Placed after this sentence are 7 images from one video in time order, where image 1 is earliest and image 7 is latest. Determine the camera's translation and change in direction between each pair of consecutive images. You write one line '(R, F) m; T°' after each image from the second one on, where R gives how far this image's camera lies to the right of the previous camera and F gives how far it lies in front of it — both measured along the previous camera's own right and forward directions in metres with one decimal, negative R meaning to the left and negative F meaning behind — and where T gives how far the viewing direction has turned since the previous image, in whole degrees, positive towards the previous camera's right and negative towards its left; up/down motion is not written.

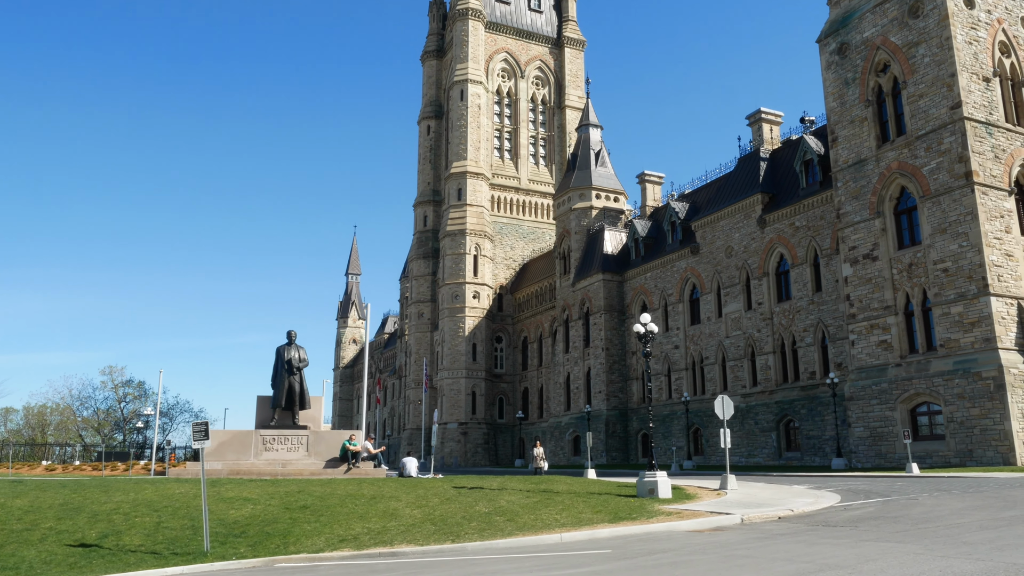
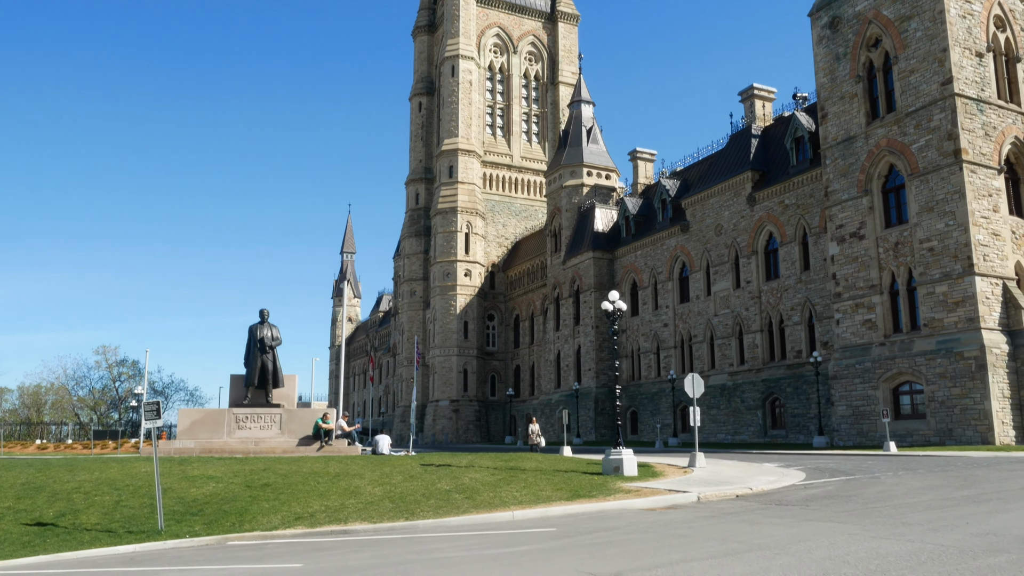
(+0.6, +0.1) m; 0°
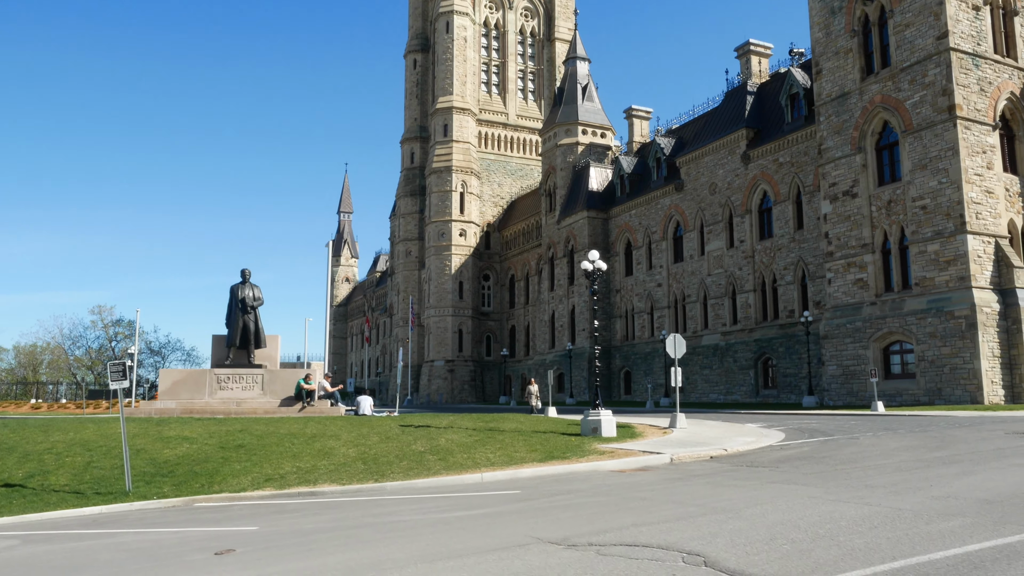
(+0.4, +0.2) m; 0°
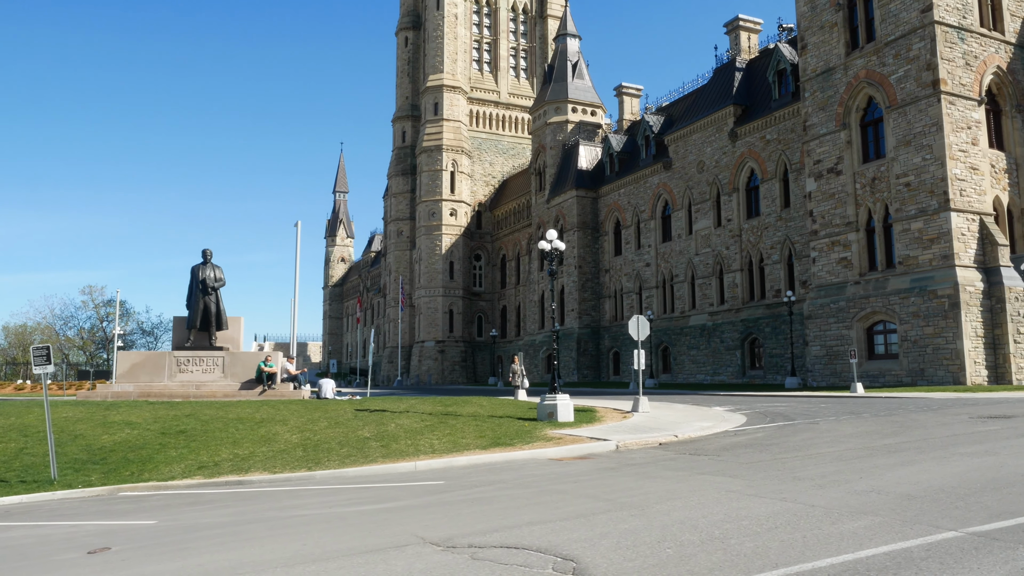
(+0.9, +0.5) m; 0°
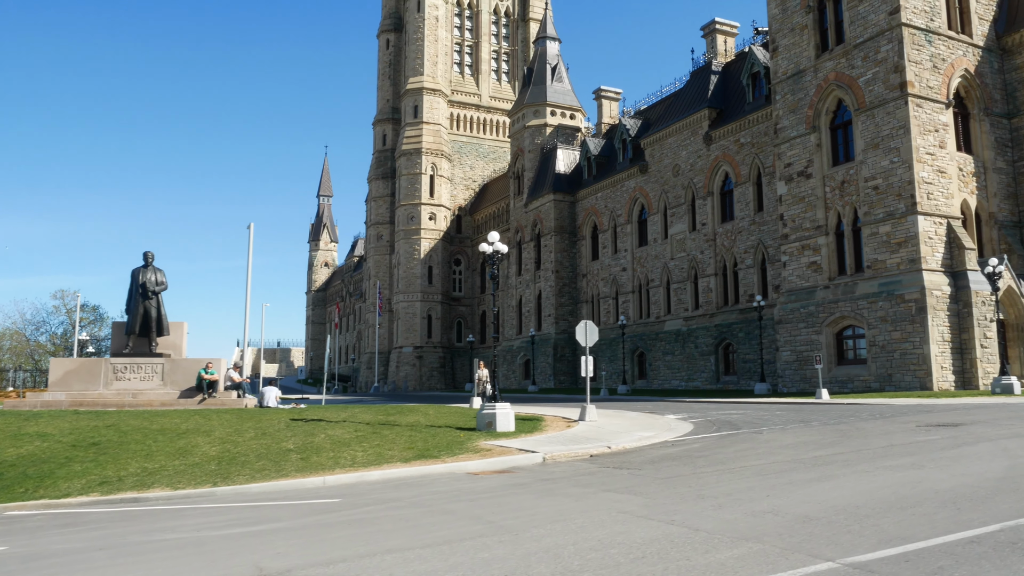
(+0.9, +0.6) m; +1°
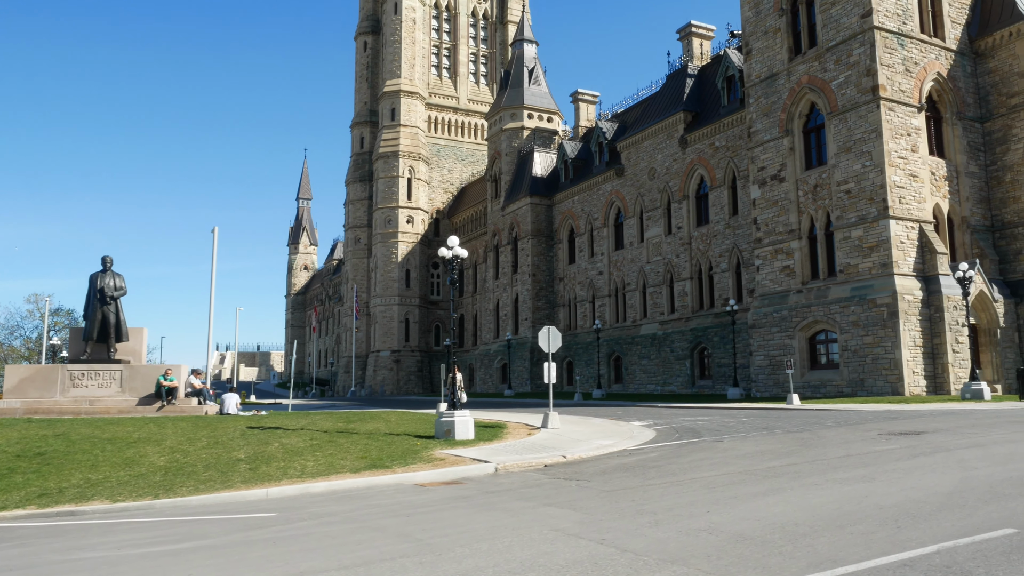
(+0.4, +0.3) m; +1°
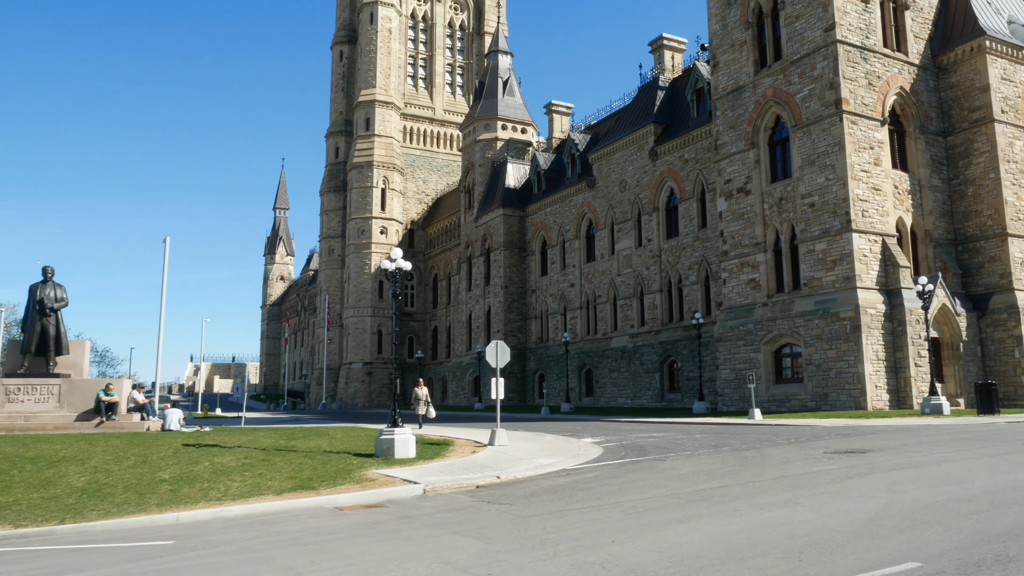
(+0.7, +0.4) m; +1°
